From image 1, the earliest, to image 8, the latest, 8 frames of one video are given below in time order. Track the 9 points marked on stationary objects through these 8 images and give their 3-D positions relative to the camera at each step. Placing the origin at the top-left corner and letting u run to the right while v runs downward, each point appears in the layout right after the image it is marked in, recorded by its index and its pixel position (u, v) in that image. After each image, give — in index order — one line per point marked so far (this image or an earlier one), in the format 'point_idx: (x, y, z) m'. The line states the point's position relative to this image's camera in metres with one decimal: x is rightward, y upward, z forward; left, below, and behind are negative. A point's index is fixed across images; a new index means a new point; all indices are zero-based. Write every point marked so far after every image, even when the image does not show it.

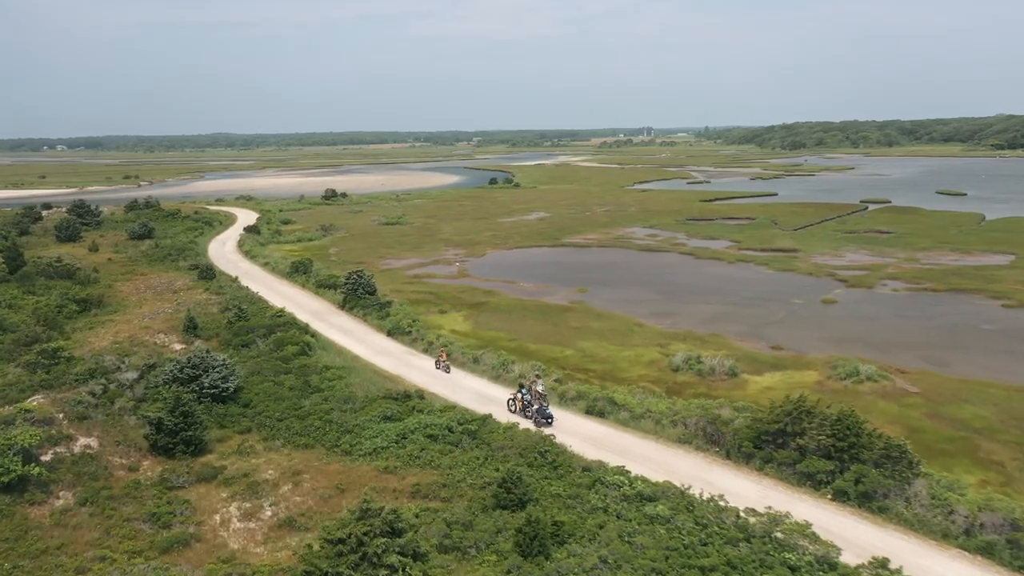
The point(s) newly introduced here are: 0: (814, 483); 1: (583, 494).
0: (+7.4, -4.8, +19.8) m
1: (+1.6, -4.7, +18.4) m
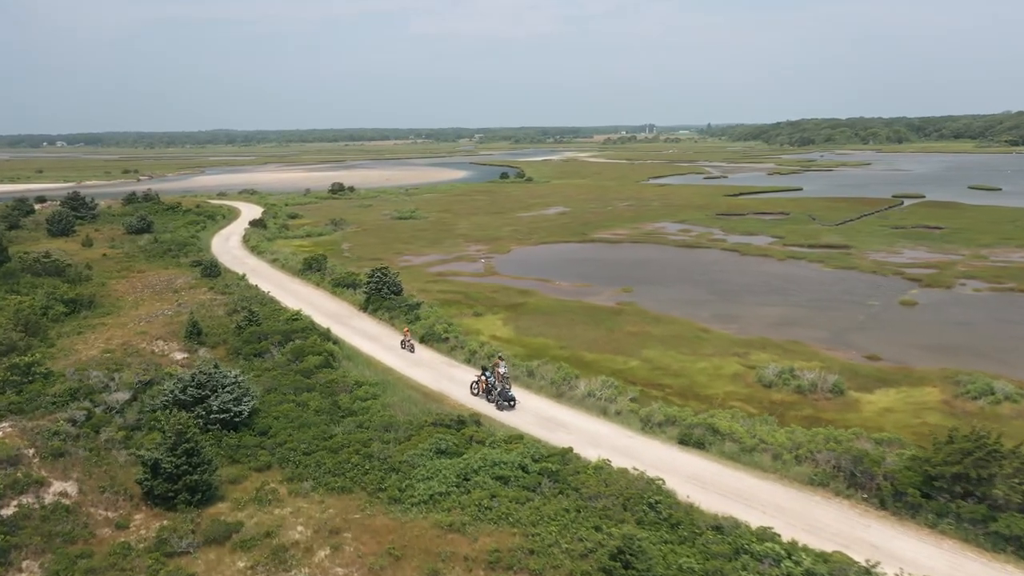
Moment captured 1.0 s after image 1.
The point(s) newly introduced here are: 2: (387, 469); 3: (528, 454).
0: (+9.4, -4.8, +15.0) m
1: (+3.6, -4.7, +13.6) m
2: (-2.9, -4.2, +18.6) m
3: (+0.4, -3.8, +18.8) m
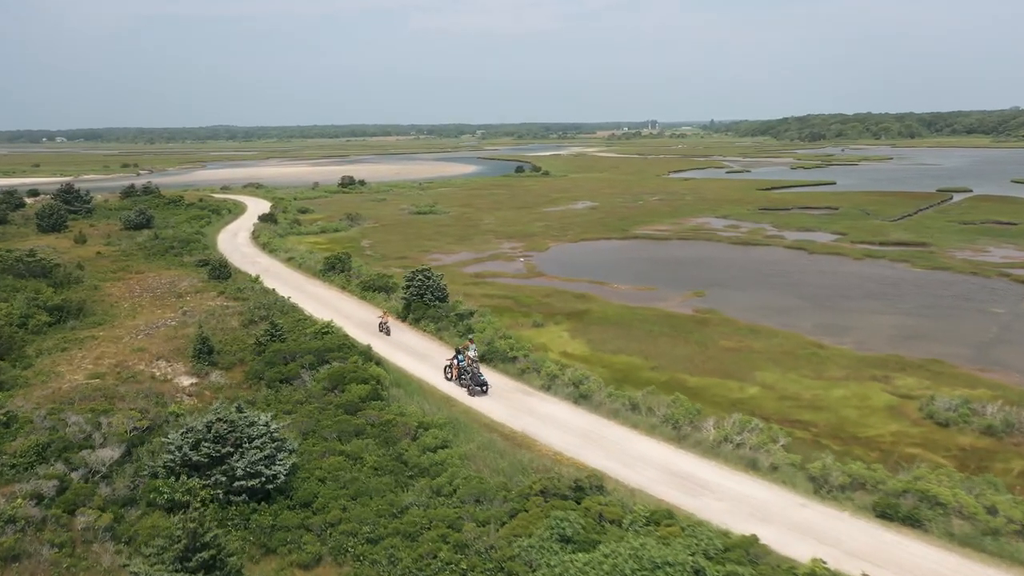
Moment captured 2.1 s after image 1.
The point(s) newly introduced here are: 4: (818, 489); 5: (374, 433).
0: (+12.0, -5.1, +9.2) m
1: (+6.2, -5.1, +7.8) m
2: (-0.3, -4.4, +12.7) m
3: (+3.0, -4.1, +12.9) m
4: (+6.2, -4.0, +16.4) m
5: (-3.1, -3.2, +18.1) m
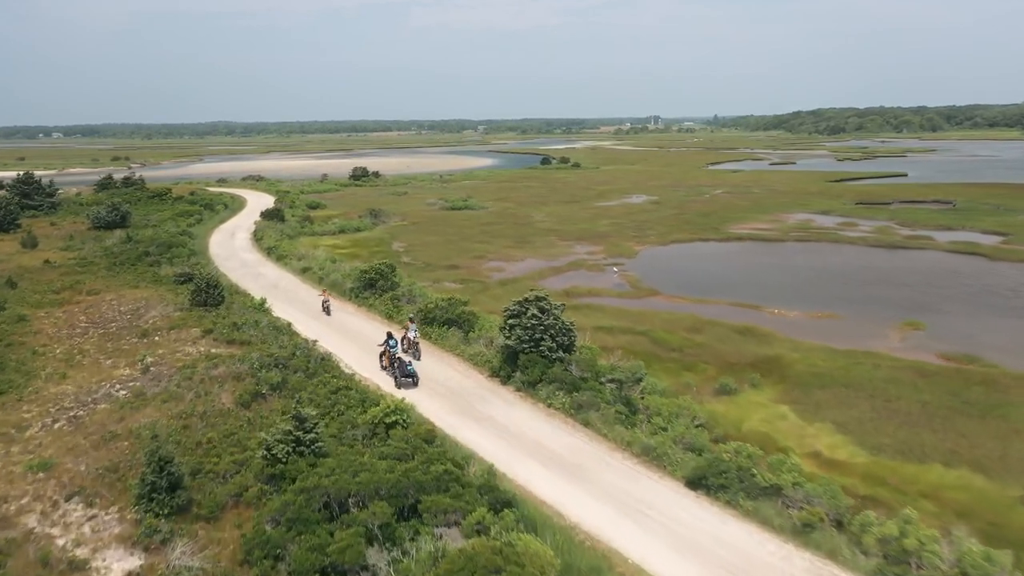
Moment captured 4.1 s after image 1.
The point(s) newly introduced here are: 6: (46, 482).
0: (+16.1, -6.2, -3.2) m
1: (+10.3, -6.1, -4.7) m
2: (+3.8, -5.5, +0.3) m
3: (+7.1, -5.2, +0.5) m
4: (+10.3, -5.1, +3.9) m
5: (+1.0, -4.3, +5.6) m
6: (-7.6, -3.1, +13.1) m
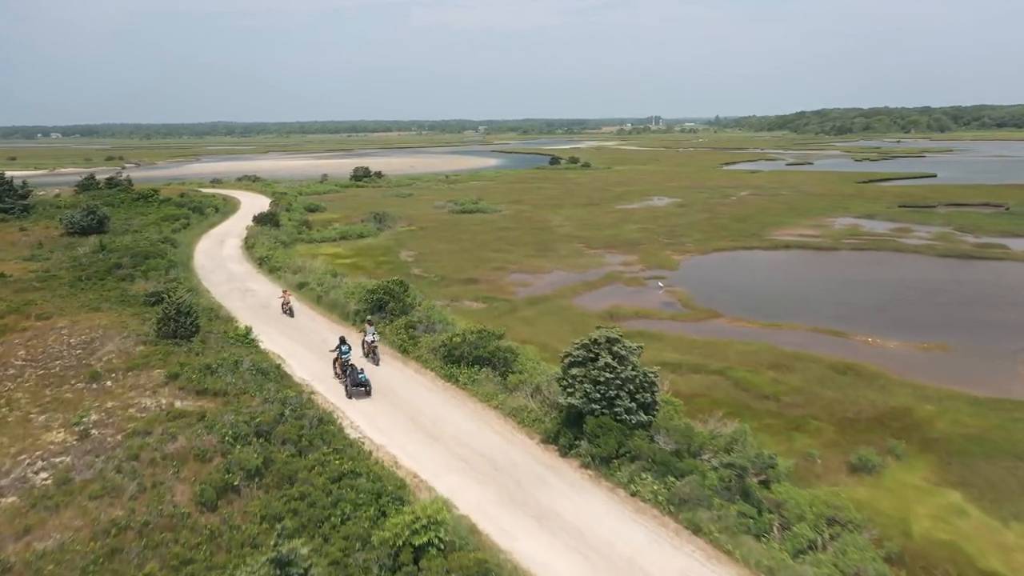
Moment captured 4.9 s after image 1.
0: (+17.2, -6.9, -8.2) m
1: (+11.4, -6.8, -9.6) m
2: (+4.9, -6.2, -4.7) m
3: (+8.2, -5.9, -4.5) m
4: (+11.4, -5.8, -1.0) m
5: (+2.1, -5.0, +0.7) m
6: (-6.4, -3.8, +8.1) m
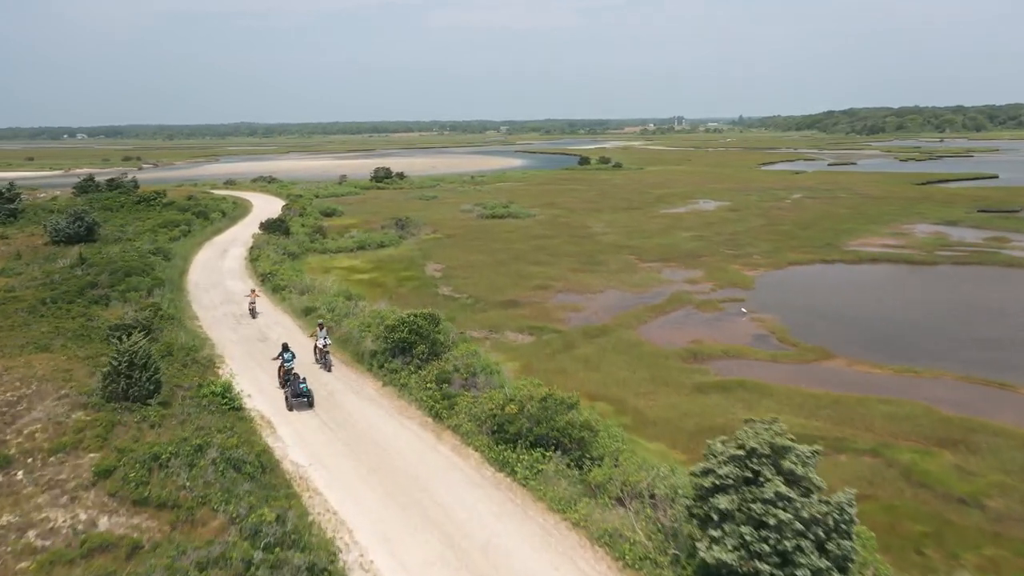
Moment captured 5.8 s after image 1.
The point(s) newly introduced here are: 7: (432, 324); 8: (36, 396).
0: (+17.8, -7.8, -14.2) m
1: (+12.0, -7.7, -15.5) m
2: (+5.6, -7.0, -10.4) m
3: (+8.9, -6.7, -10.3) m
4: (+12.2, -6.6, -6.9) m
5: (+3.0, -5.8, -5.0) m
6: (-5.4, -4.6, +2.7) m
7: (-2.0, -0.9, +19.2) m
8: (-9.2, -2.1, +15.7) m
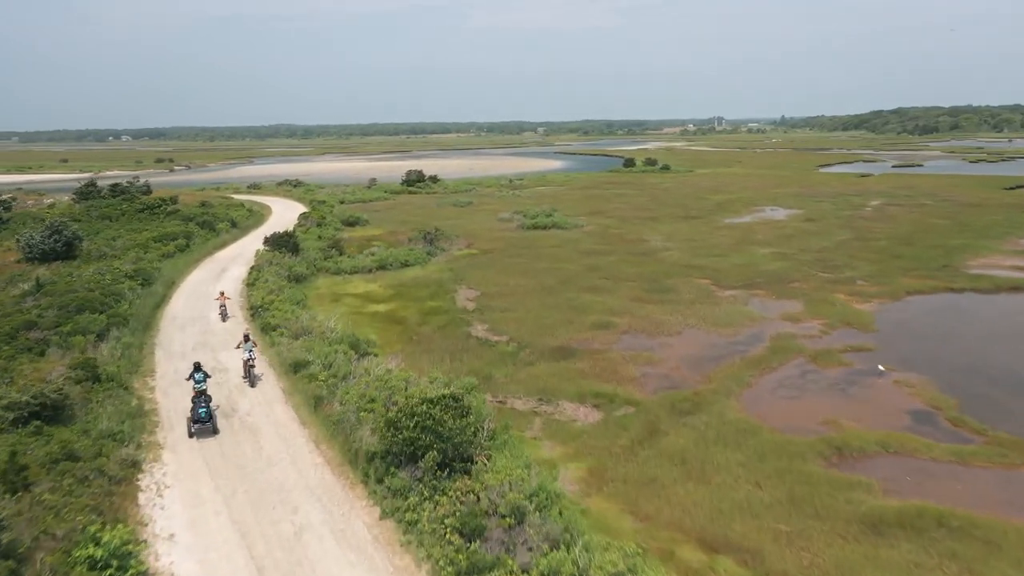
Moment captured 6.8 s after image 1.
0: (+17.2, -9.0, -21.5) m
1: (+11.4, -8.9, -22.5) m
2: (+5.3, -8.2, -17.1) m
3: (+8.5, -7.9, -17.1) m
4: (+12.0, -7.8, -13.9) m
5: (+2.9, -6.9, -11.6) m
6: (-5.1, -5.7, -3.6) m
7: (-0.9, -2.0, +12.8) m
8: (-8.3, -3.2, +9.6) m
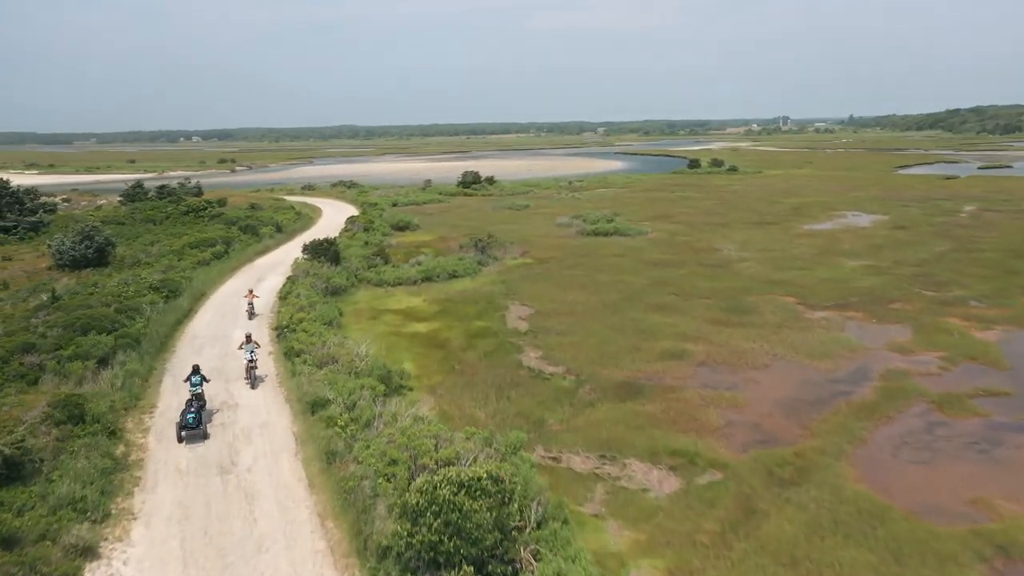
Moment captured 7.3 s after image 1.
0: (+15.3, -9.7, -25.9) m
1: (+9.4, -9.5, -26.5) m
2: (+3.7, -8.8, -20.6) m
3: (+7.0, -8.5, -20.9) m
4: (+10.6, -8.5, -18.0) m
5: (+1.7, -7.5, -15.0) m
6: (-5.7, -6.2, -6.4) m
7: (-0.3, -2.6, +9.7) m
8: (-7.8, -3.6, +7.0) m
